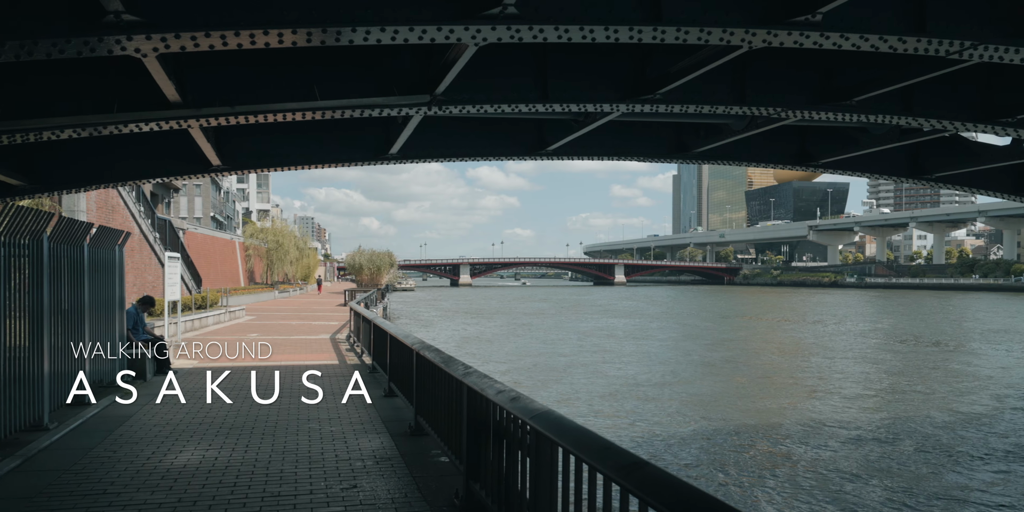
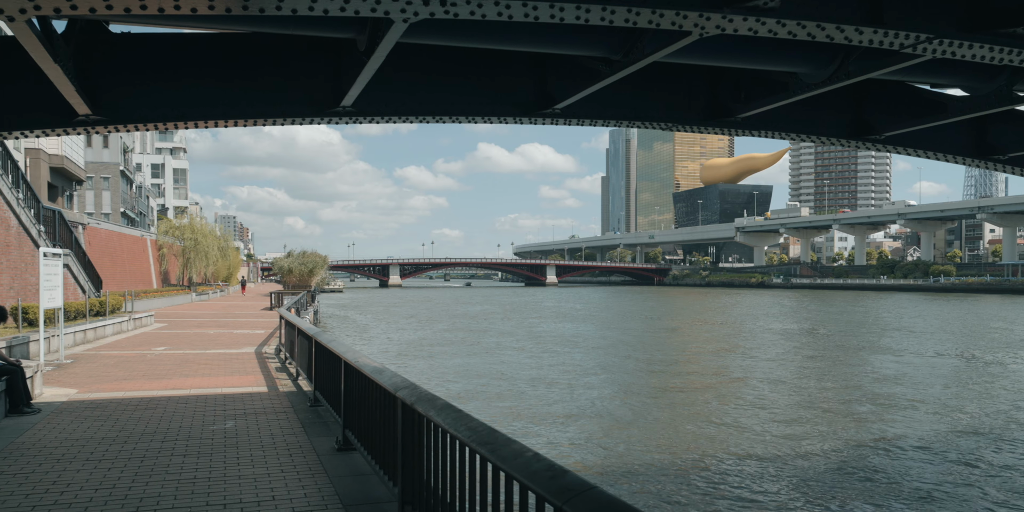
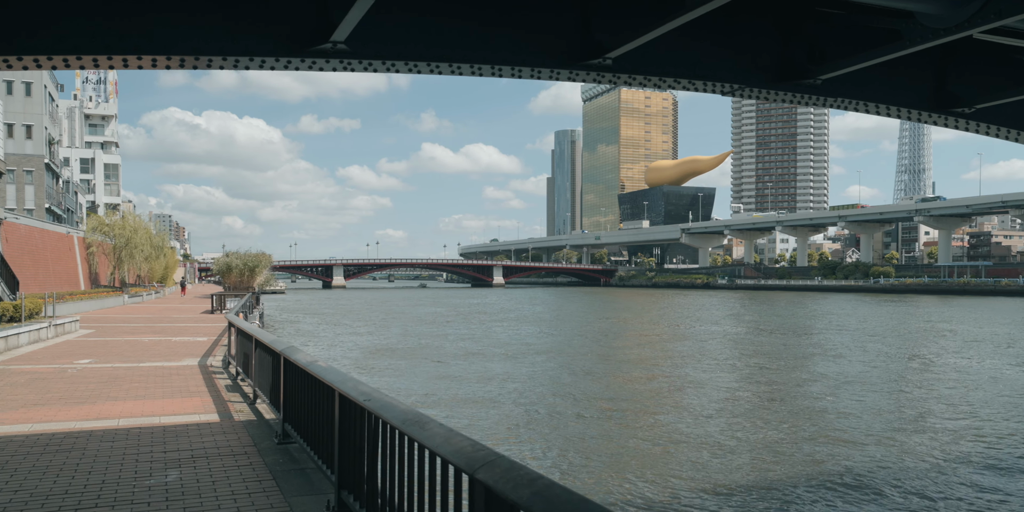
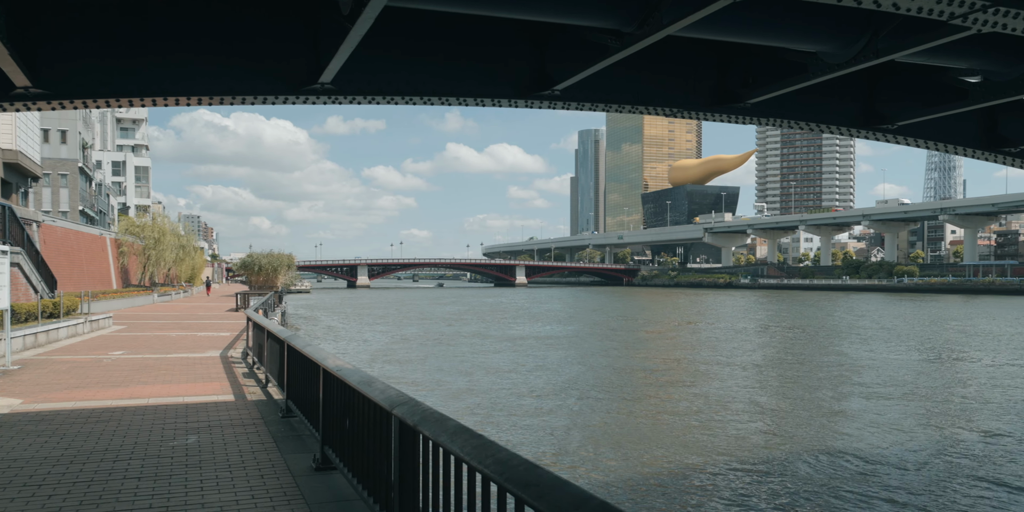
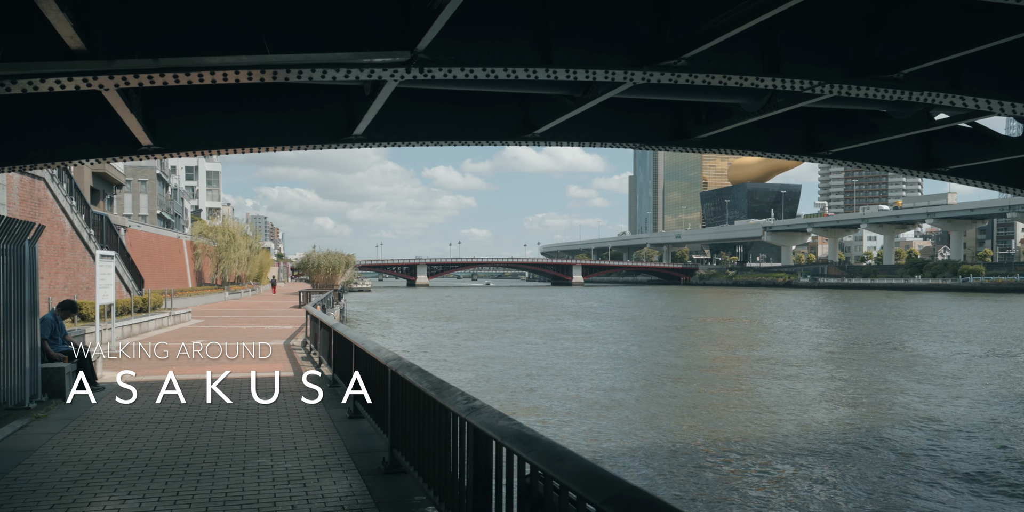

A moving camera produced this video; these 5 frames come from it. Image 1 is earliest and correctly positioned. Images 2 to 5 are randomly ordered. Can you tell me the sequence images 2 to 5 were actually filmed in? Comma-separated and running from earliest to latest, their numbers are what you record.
5, 2, 4, 3
